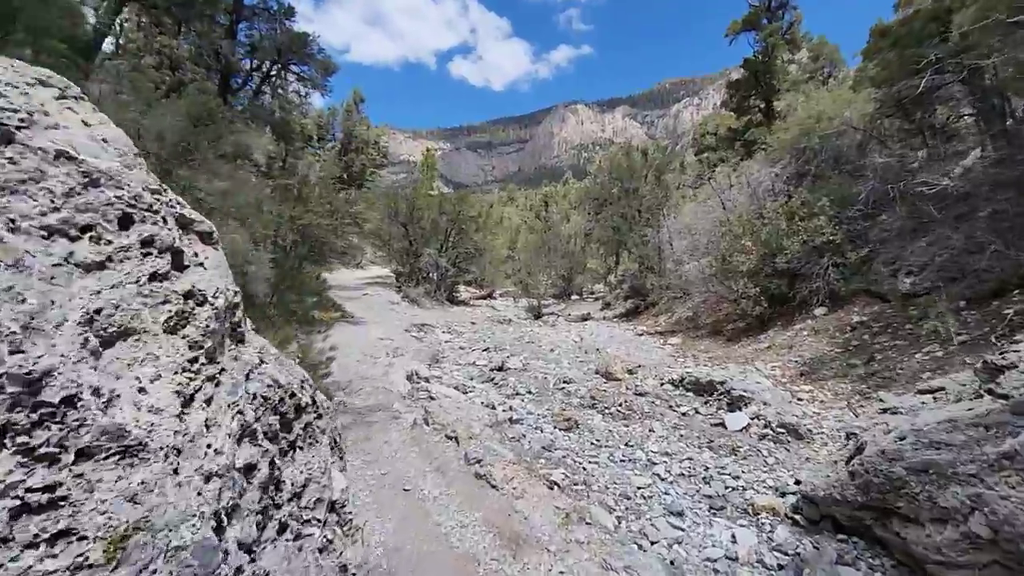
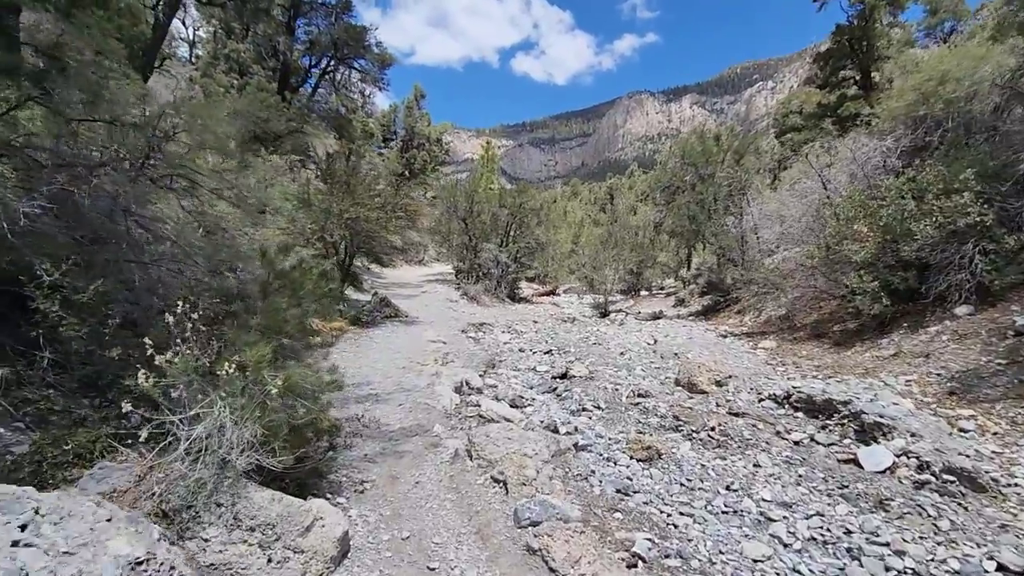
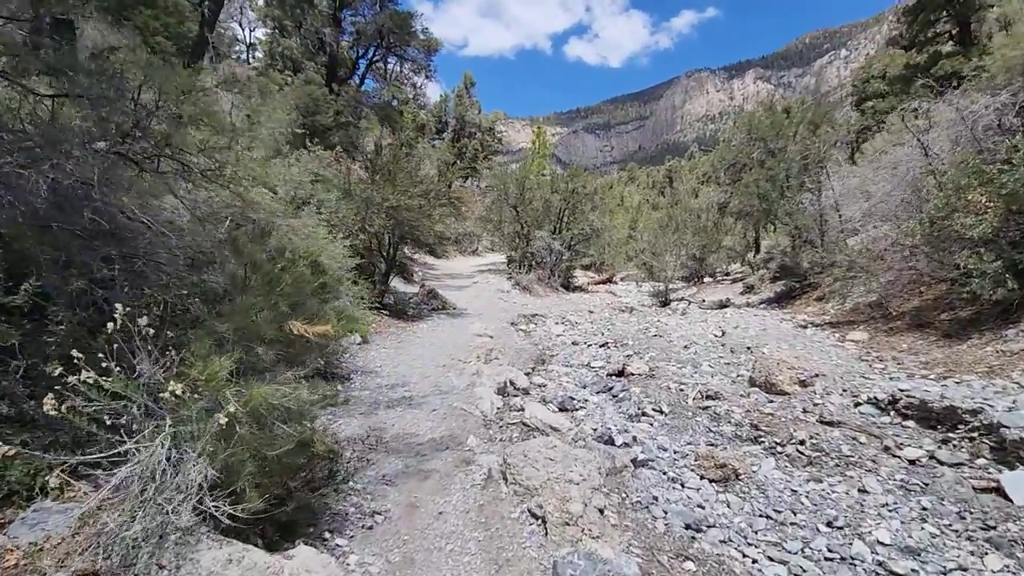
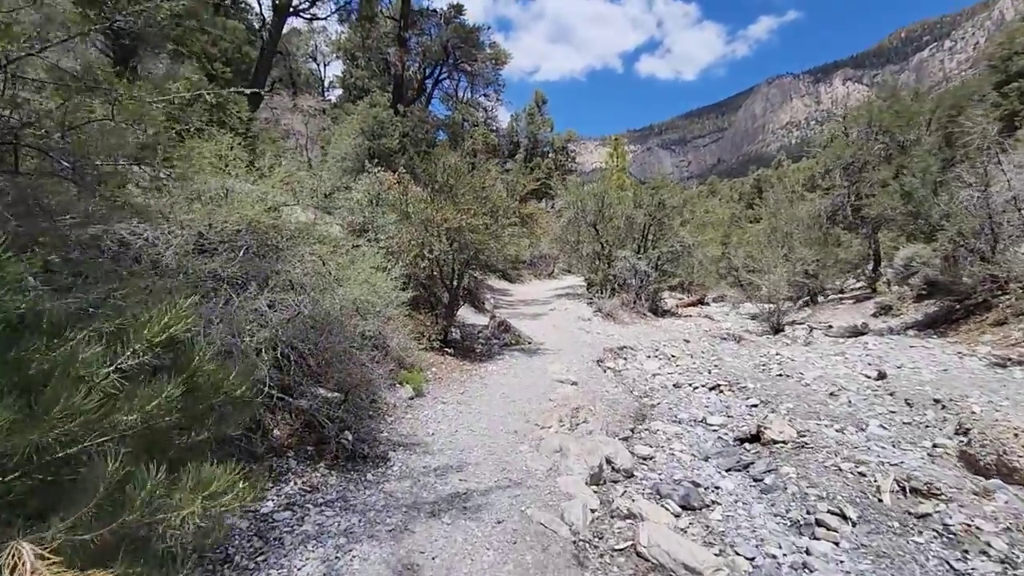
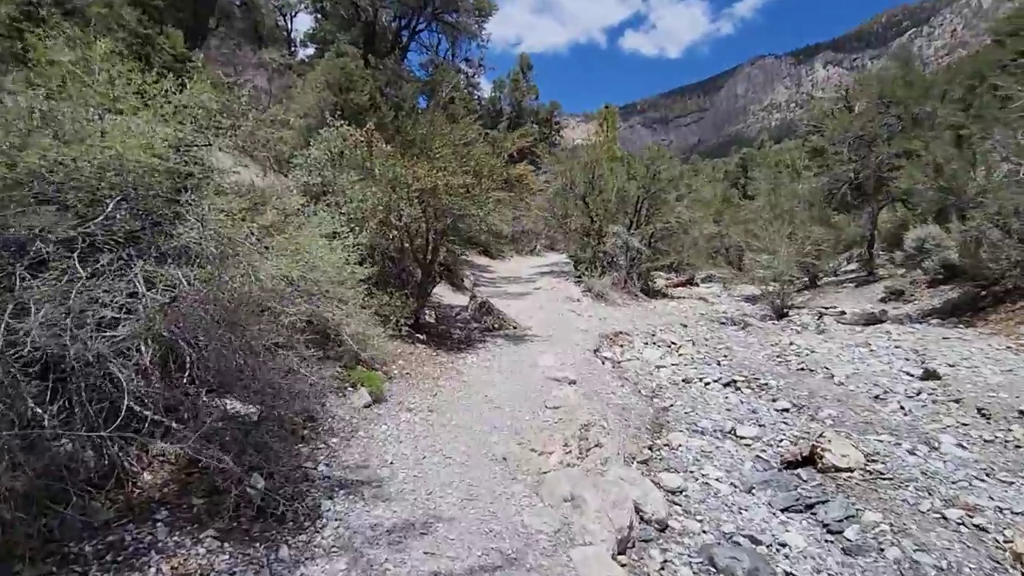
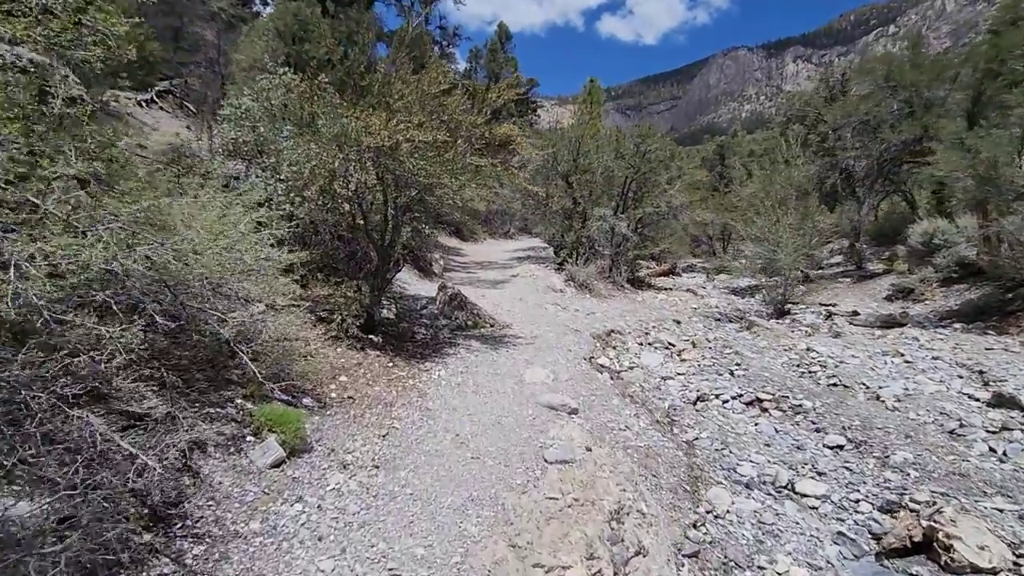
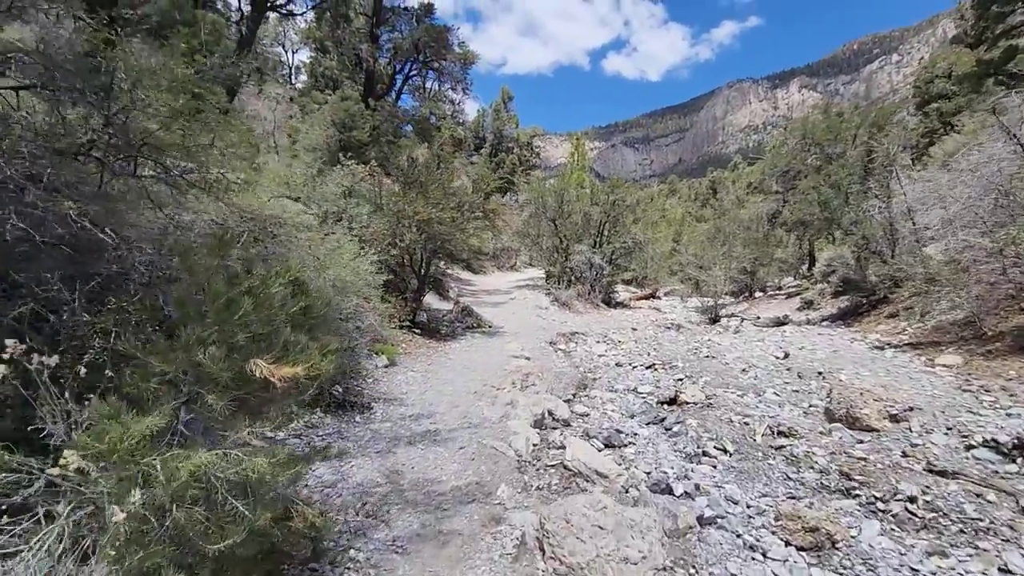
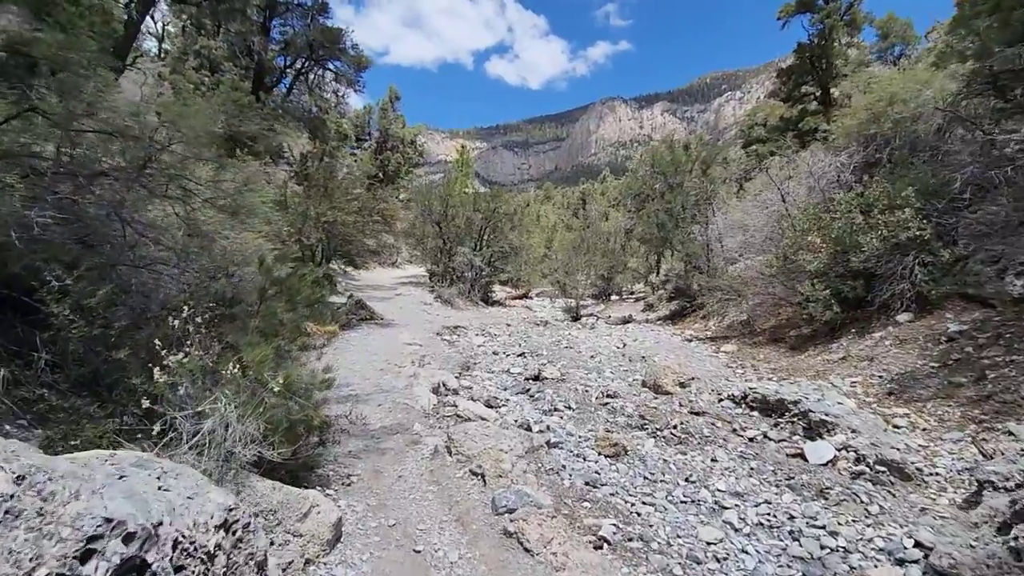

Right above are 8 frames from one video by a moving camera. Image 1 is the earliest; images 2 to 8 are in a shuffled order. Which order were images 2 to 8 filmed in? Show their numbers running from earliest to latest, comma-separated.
8, 2, 3, 7, 4, 5, 6
